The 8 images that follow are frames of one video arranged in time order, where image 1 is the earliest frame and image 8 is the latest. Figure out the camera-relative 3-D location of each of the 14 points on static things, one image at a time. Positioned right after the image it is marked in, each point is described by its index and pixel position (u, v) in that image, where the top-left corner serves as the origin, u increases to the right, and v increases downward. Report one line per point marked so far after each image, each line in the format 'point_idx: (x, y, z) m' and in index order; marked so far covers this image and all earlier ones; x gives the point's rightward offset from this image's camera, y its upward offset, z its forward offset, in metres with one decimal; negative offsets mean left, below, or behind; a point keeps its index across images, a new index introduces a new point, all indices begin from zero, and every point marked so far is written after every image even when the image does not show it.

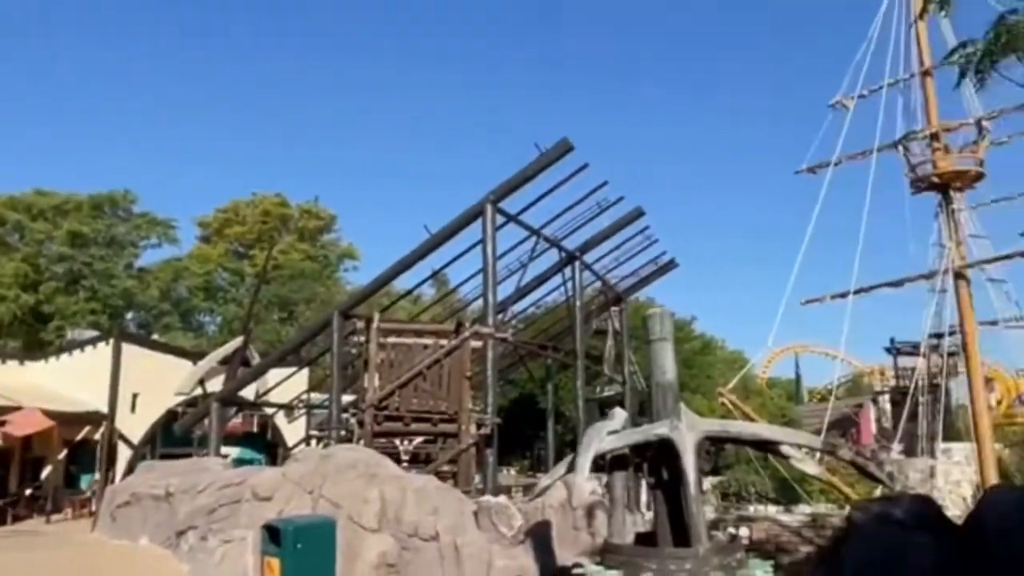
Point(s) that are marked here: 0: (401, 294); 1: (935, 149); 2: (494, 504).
0: (-1.4, 0.0, +12.5) m
1: (+8.1, +2.6, +19.9) m
2: (-0.2, -1.7, +7.8) m
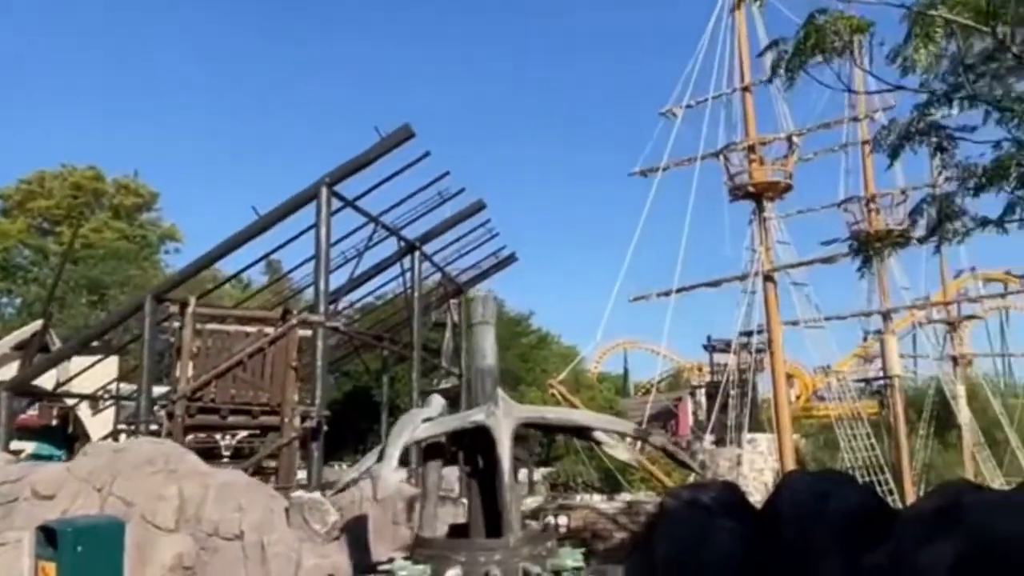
0: (-3.4, +0.1, +11.9) m
1: (+4.9, +2.6, +20.8) m
2: (-1.5, -1.6, +7.5) m
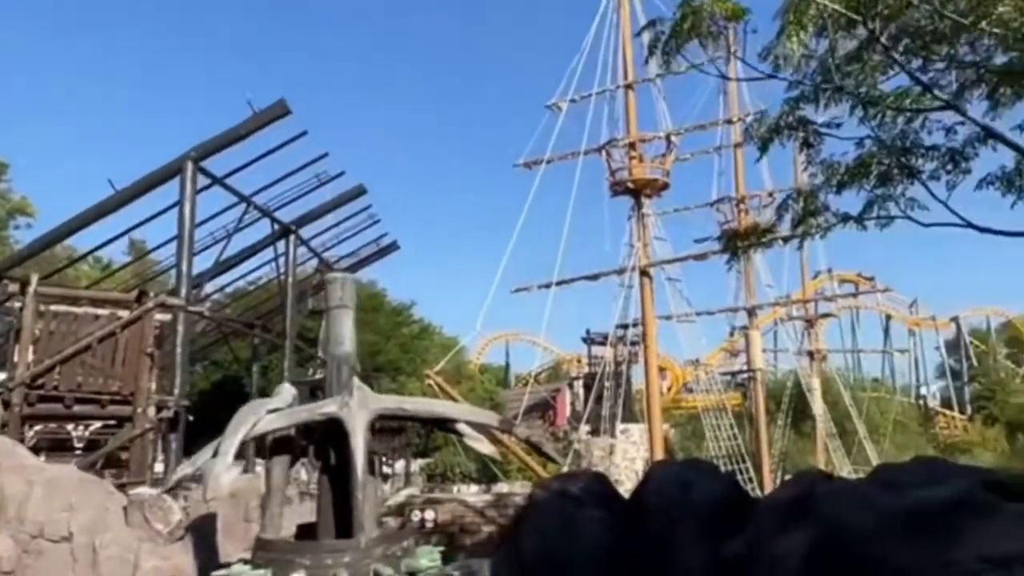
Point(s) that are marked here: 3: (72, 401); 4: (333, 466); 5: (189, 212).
0: (-4.8, +0.4, +11.2) m
1: (+2.5, +2.7, +20.9) m
2: (-2.5, -1.5, +7.0) m
3: (-4.0, -1.0, +9.2) m
4: (-0.7, -0.7, +4.1) m
5: (-3.5, +0.8, +11.0) m
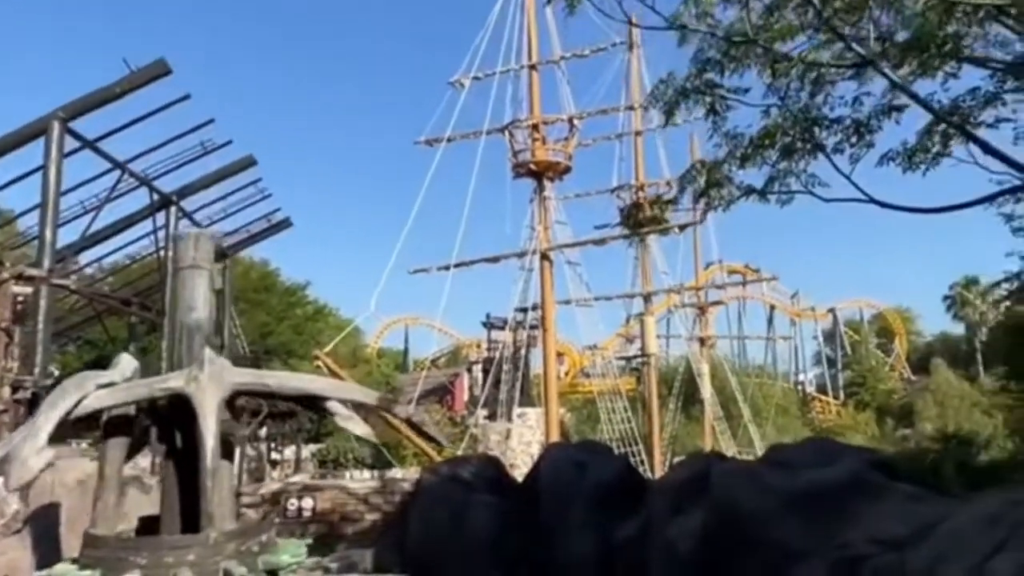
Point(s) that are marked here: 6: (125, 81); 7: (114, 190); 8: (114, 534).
0: (-5.9, +0.7, +10.2) m
1: (+0.4, +3.1, +20.6) m
2: (-3.2, -1.2, +6.3) m
3: (-5.0, -0.8, +8.4) m
4: (-1.2, -0.6, +3.6) m
5: (-4.6, +1.1, +10.1) m
6: (-4.7, +2.5, +12.1) m
7: (-5.1, +1.3, +13.0) m
8: (-1.3, -0.8, +3.4) m
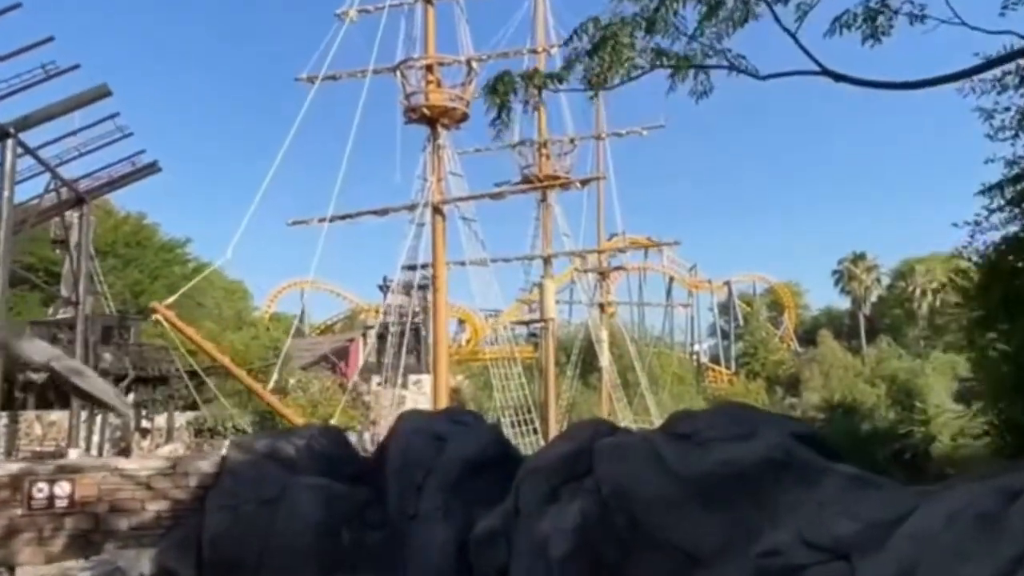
0: (-7.1, +1.3, +8.1) m
1: (-1.7, +3.9, +18.9) m
2: (-4.0, -0.8, +4.6) m
3: (-5.9, -0.2, +6.4) m
4: (-1.7, -0.3, +2.0) m
5: (-5.8, +1.7, +8.1) m
6: (-6.0, +3.1, +10.1) m
7: (-6.5, +2.0, +10.9) m
8: (-1.9, -0.5, +1.8) m
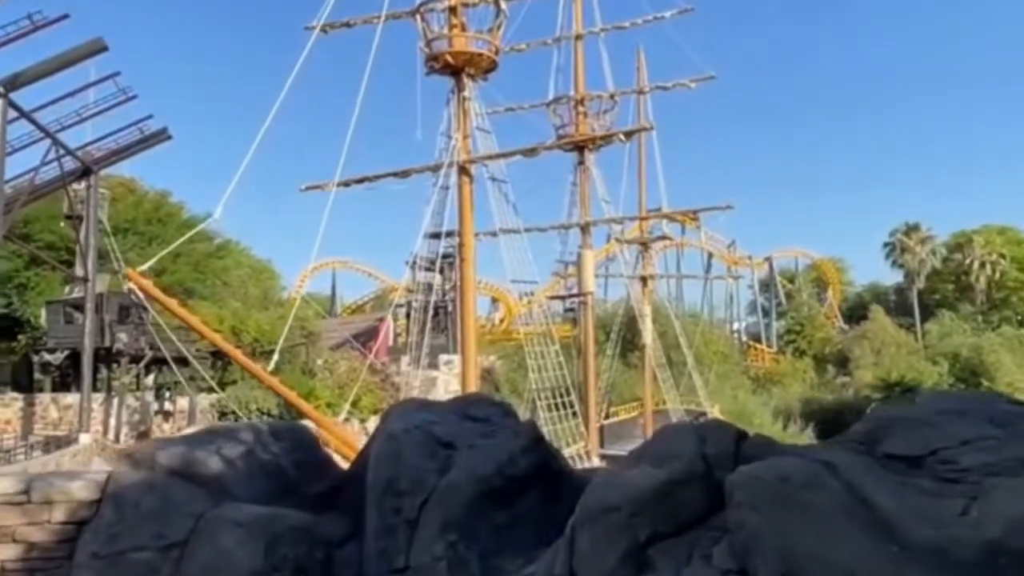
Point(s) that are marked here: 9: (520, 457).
0: (-6.8, +1.6, +6.5) m
1: (-1.1, +4.4, +17.1) m
2: (-3.9, -0.6, +2.9) m
3: (-5.8, 0.0, +4.7) m
4: (-1.7, -0.1, +0.2) m
5: (-5.5, +2.0, +6.4) m
6: (-5.7, +3.5, +8.3) m
7: (-6.2, +2.3, +9.2) m
8: (-1.8, -0.3, 0.0) m
9: (0.0, -0.6, +3.2) m
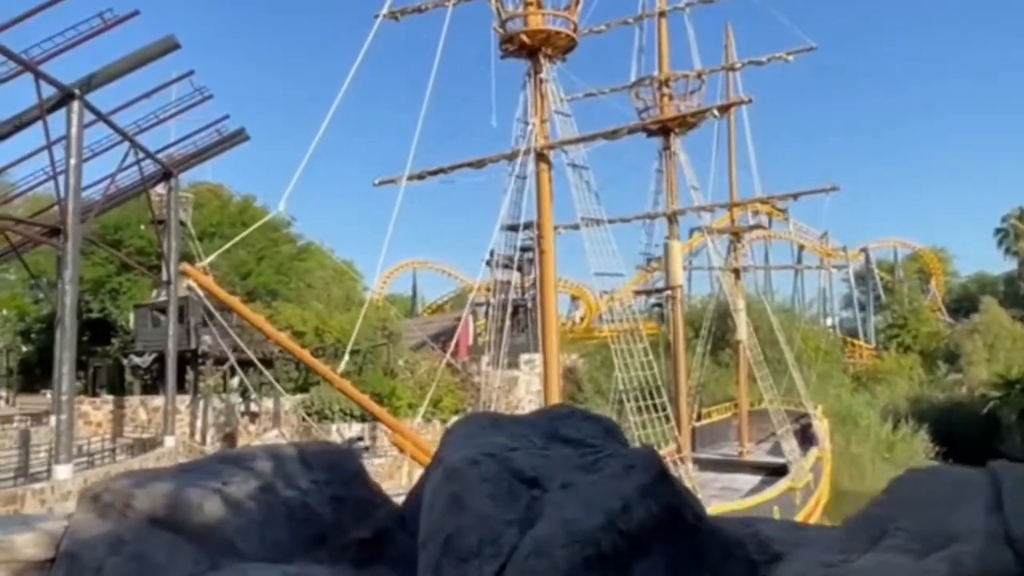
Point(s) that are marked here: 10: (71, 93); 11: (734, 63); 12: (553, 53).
0: (-6.3, +1.5, +6.0) m
1: (+0.2, +4.5, +16.1) m
2: (-3.7, -0.6, +2.2) m
3: (-5.4, 0.0, +4.2) m
4: (-1.7, -0.1, -0.6) m
5: (-5.0, +2.0, +5.9) m
6: (-5.0, +3.4, +7.8) m
7: (-5.5, +2.3, +8.7) m
8: (-1.8, -0.3, -0.8) m
9: (+0.3, -0.5, +2.2) m
10: (-4.7, +2.1, +10.7) m
11: (+4.2, +4.2, +18.6) m
12: (+0.7, +3.7, +15.8) m
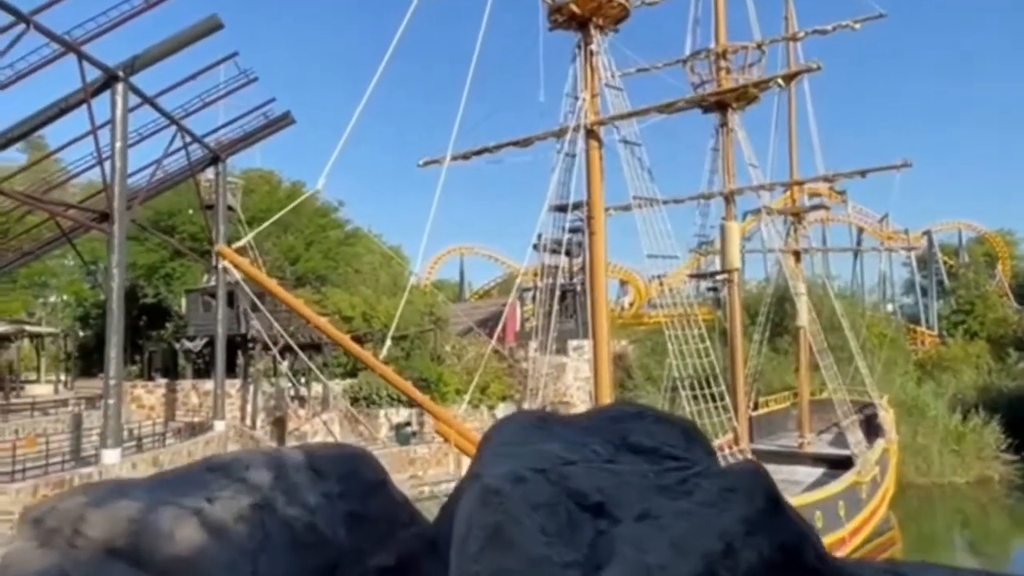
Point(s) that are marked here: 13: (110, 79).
0: (-6.0, +1.6, +5.8) m
1: (+1.0, +4.8, +15.5) m
2: (-3.6, -0.5, +1.8) m
3: (-5.2, +0.1, +3.9) m
4: (-1.7, 0.0, -1.1) m
5: (-4.7, +2.1, +5.5) m
6: (-4.7, +3.6, +7.4) m
7: (-5.1, +2.4, +8.4) m
8: (-1.9, -0.3, -1.3) m
9: (+0.4, -0.4, +1.7) m
10: (-4.2, +2.2, +10.4) m
11: (+5.1, +4.5, +17.7) m
12: (+1.4, +4.0, +15.2) m
13: (-4.2, +2.2, +10.2) m
